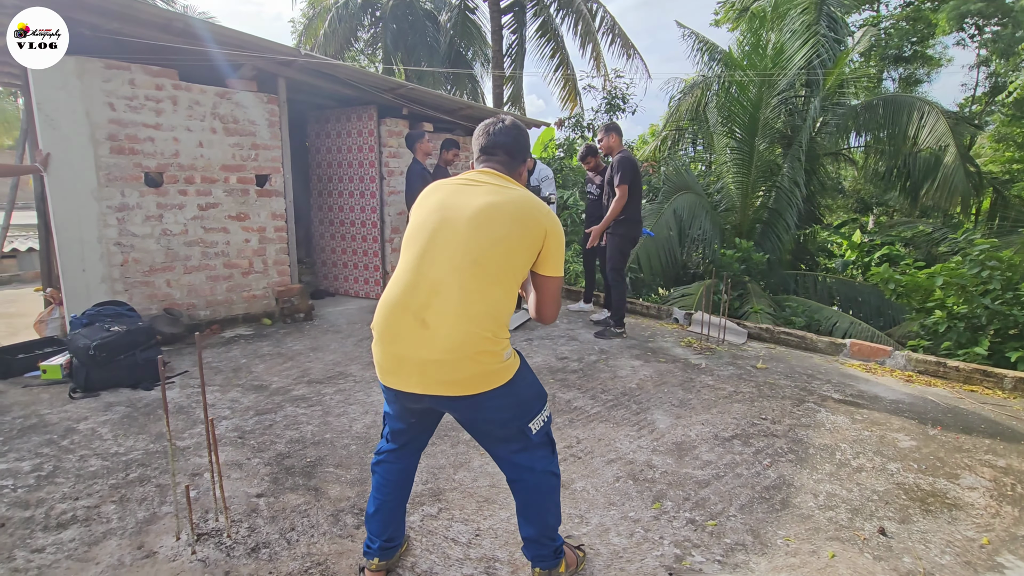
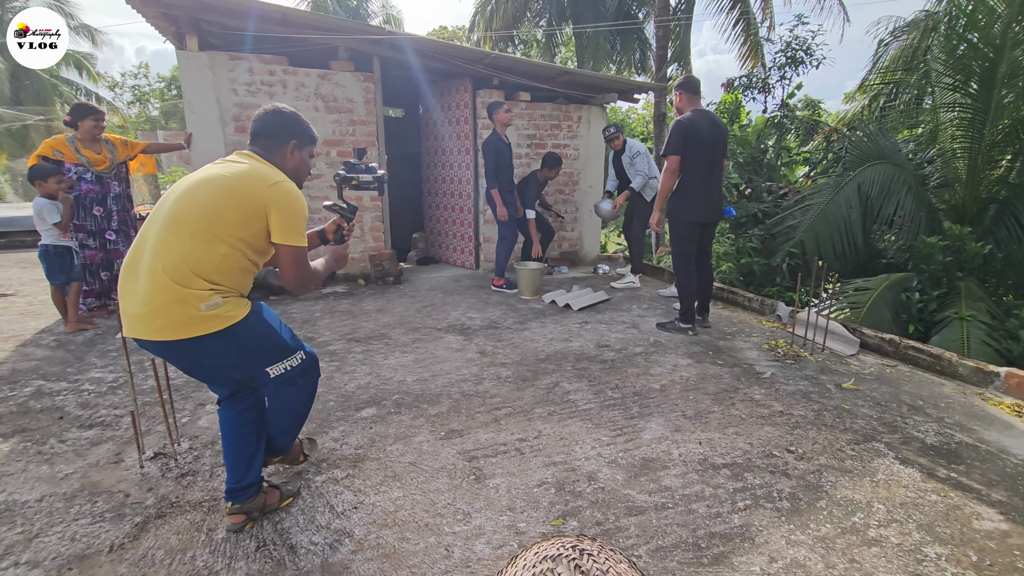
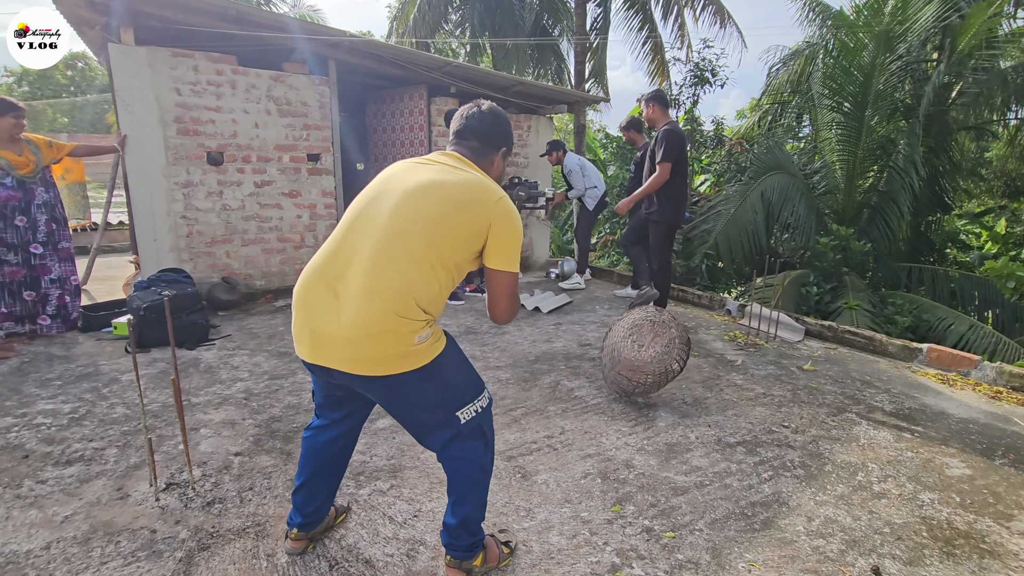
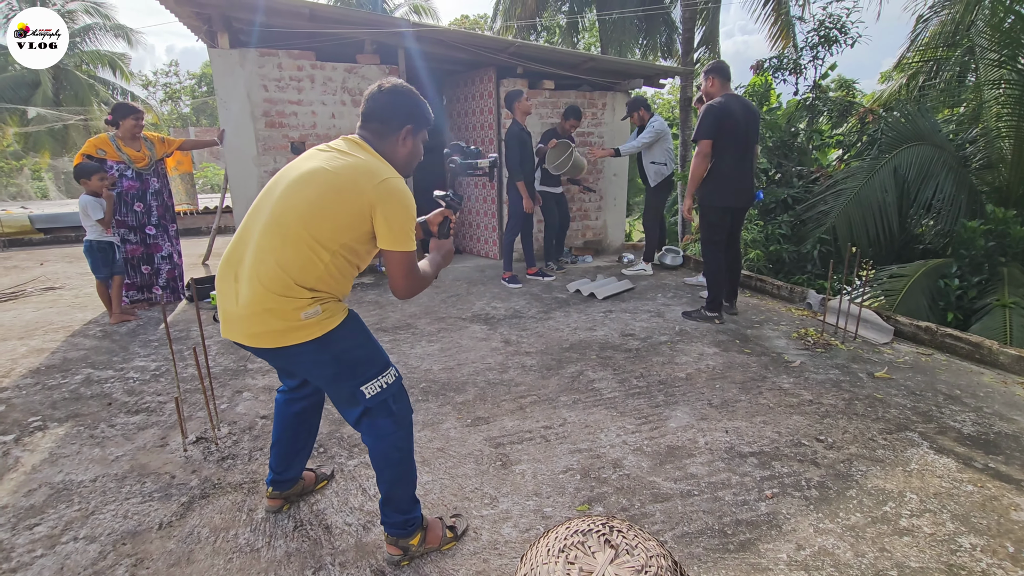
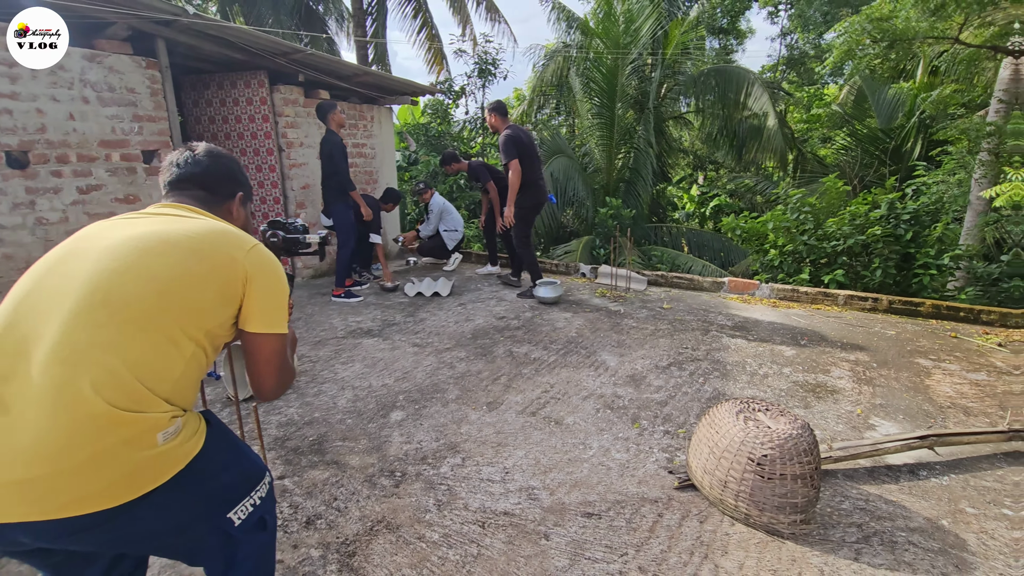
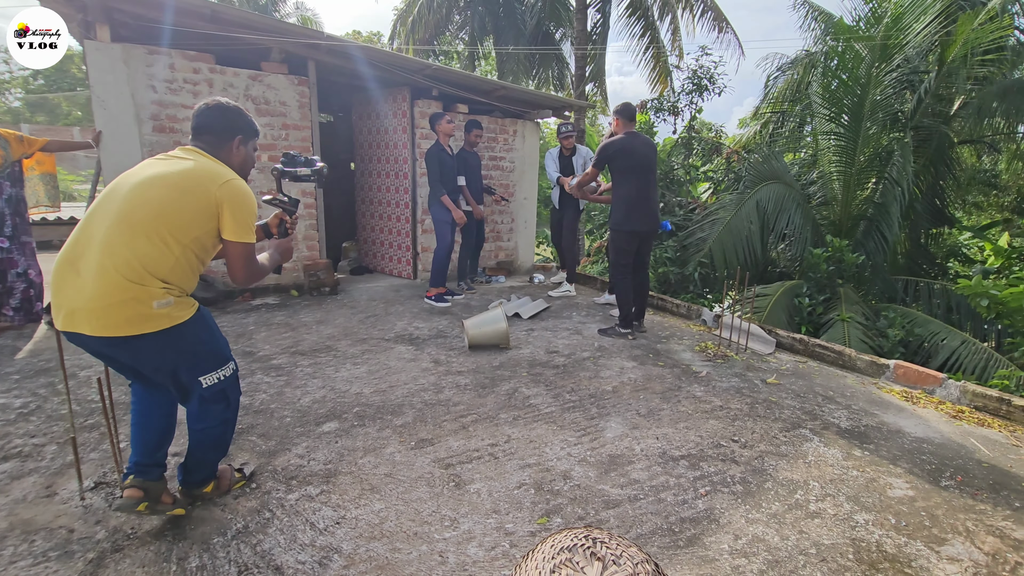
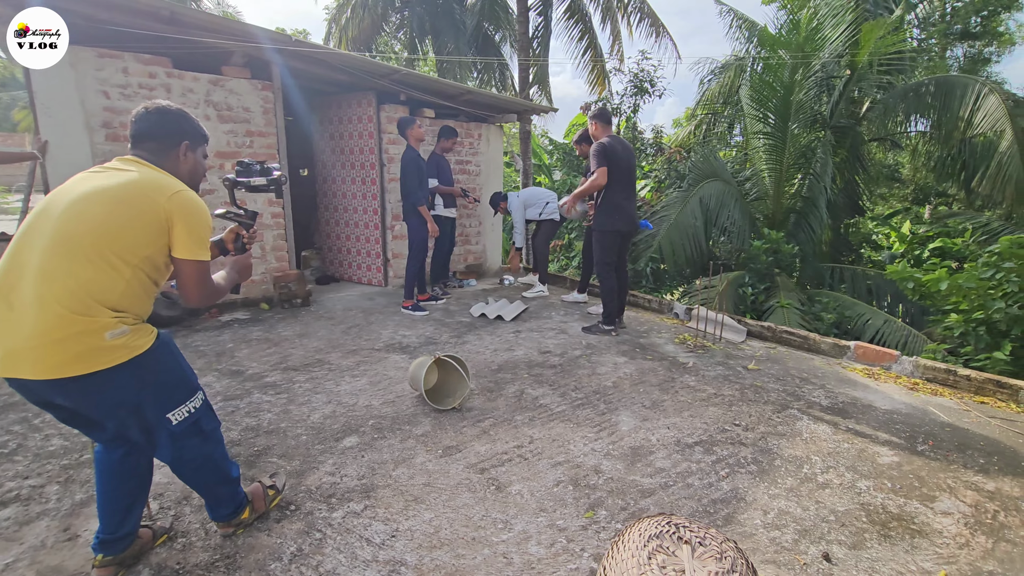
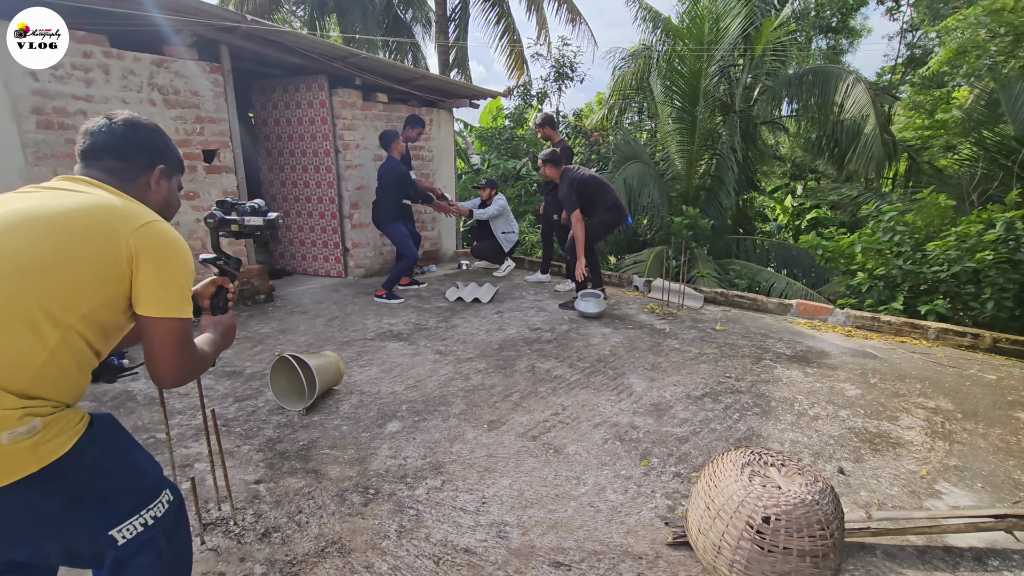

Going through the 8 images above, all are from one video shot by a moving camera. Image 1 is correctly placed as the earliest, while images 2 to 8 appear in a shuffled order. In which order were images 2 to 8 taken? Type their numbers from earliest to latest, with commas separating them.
3, 4, 2, 6, 7, 8, 5
